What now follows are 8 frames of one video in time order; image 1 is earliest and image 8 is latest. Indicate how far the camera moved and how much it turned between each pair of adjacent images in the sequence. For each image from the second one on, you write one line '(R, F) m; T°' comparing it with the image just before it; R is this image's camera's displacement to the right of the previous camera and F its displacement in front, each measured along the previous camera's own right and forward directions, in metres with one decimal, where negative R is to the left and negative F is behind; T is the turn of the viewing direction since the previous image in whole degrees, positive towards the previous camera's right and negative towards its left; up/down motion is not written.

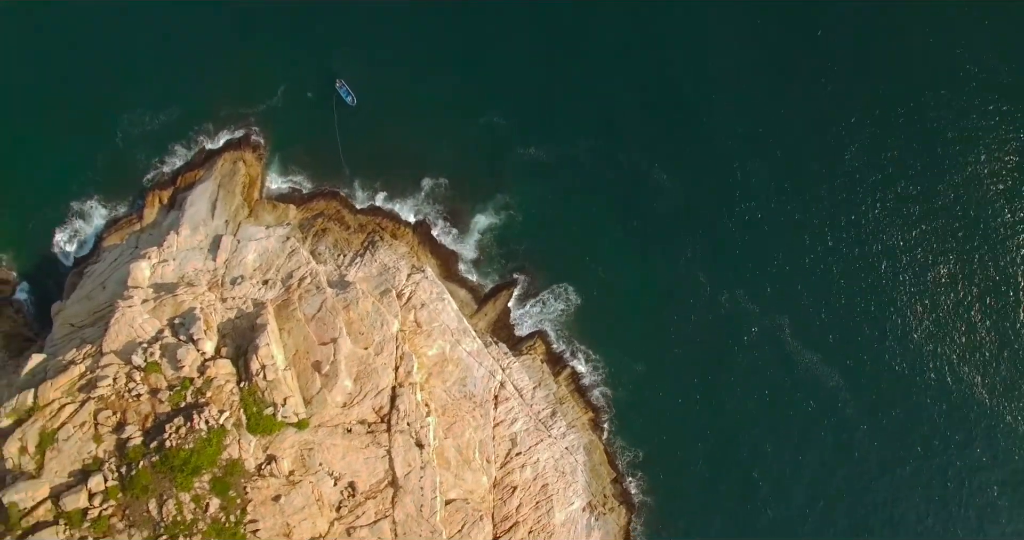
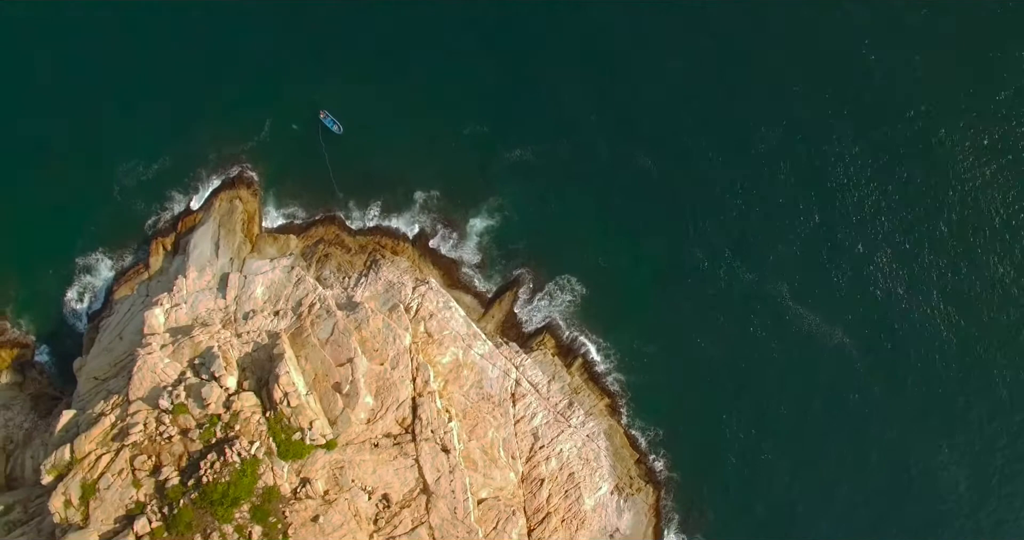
(+0.2, -1.6) m; 0°
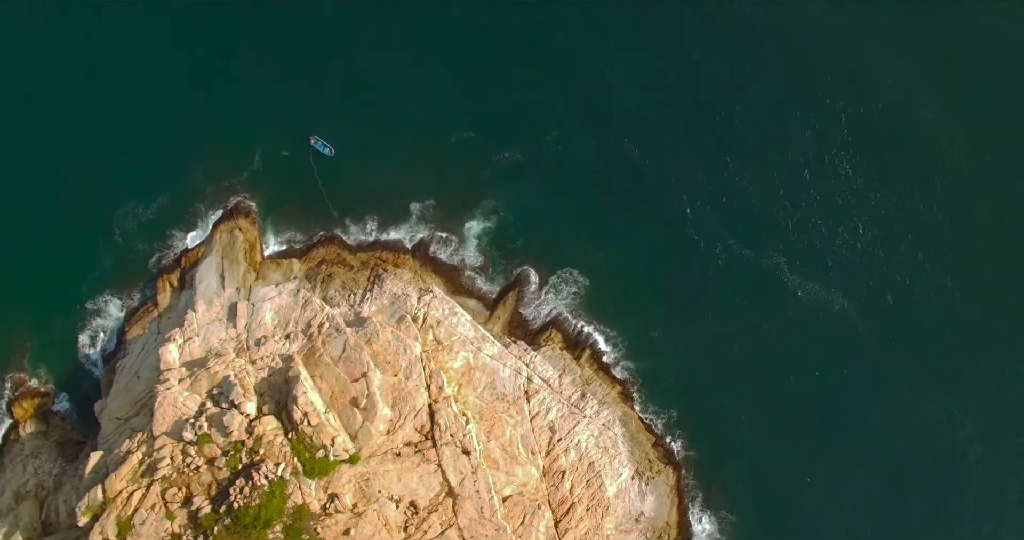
(+0.1, -1.1) m; 0°
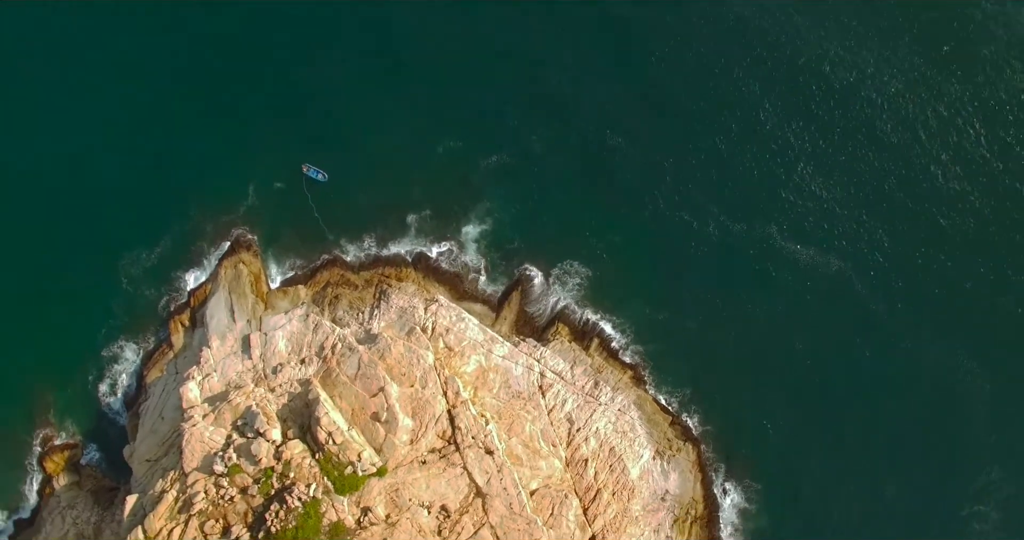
(+0.1, -1.4) m; 0°
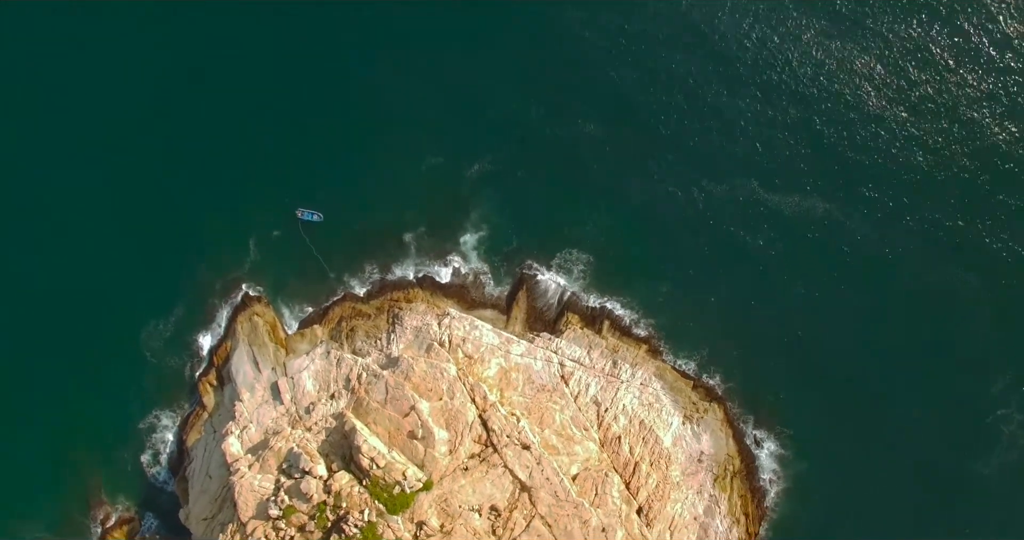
(+0.1, -2.1) m; 0°
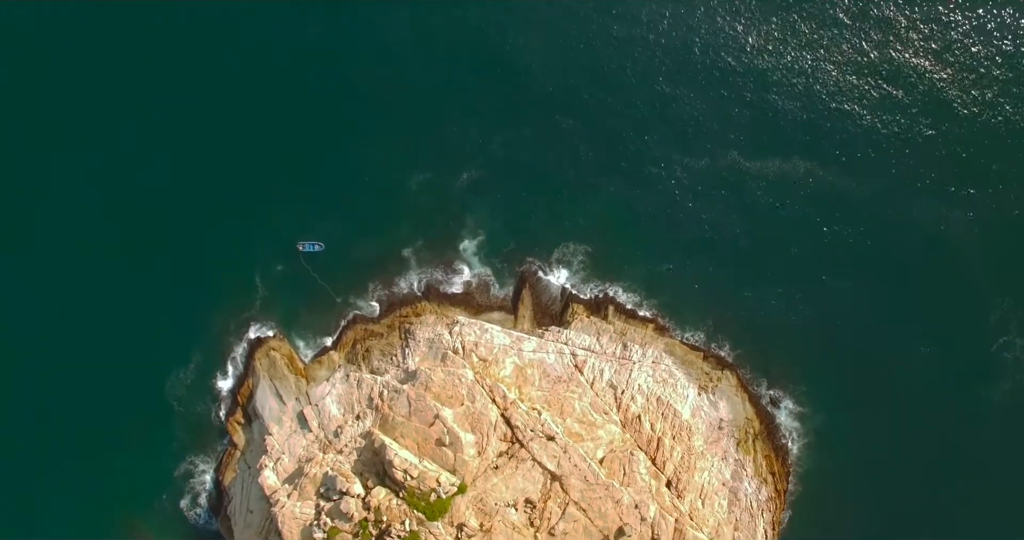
(+0.1, -1.9) m; 0°
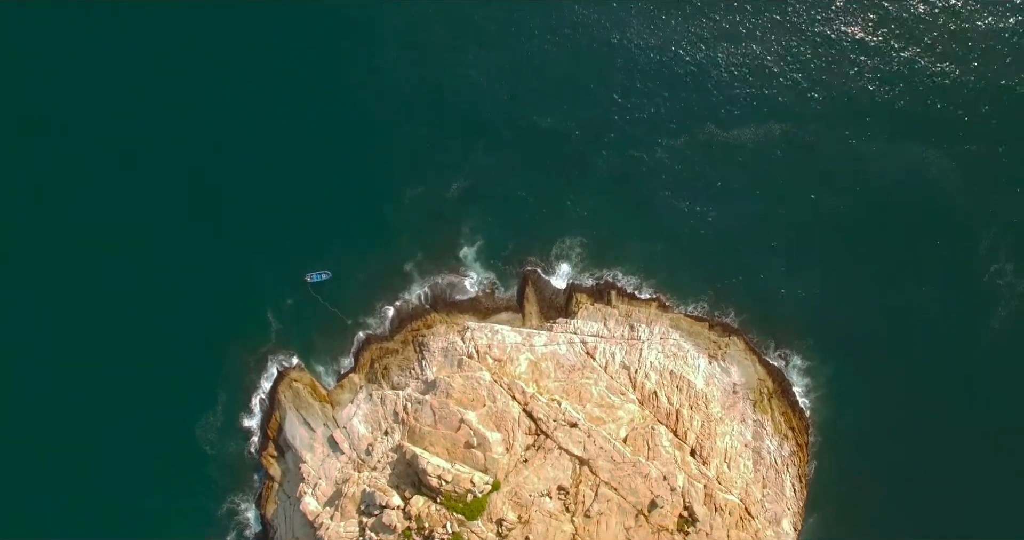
(+0.1, -2.1) m; 0°
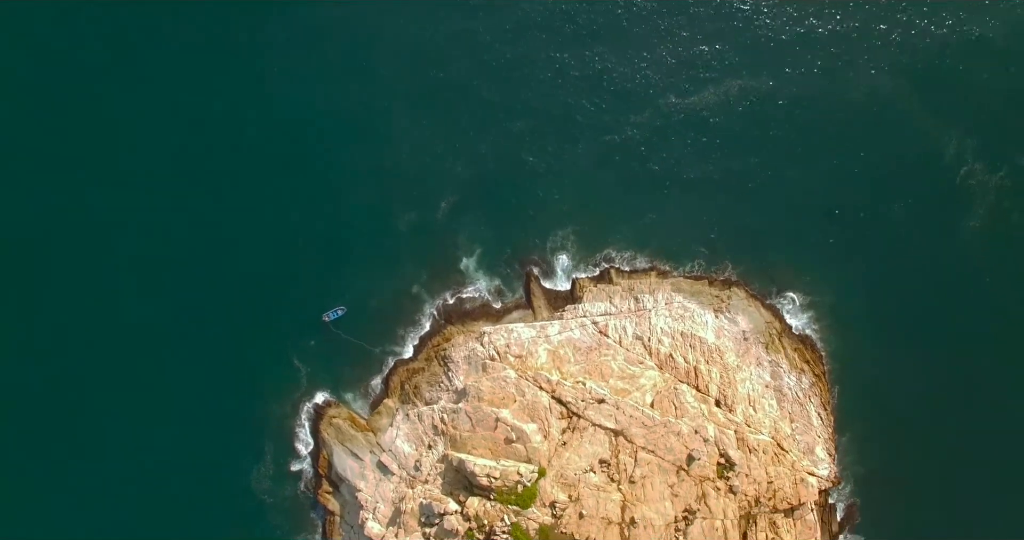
(+0.1, -3.5) m; 0°
